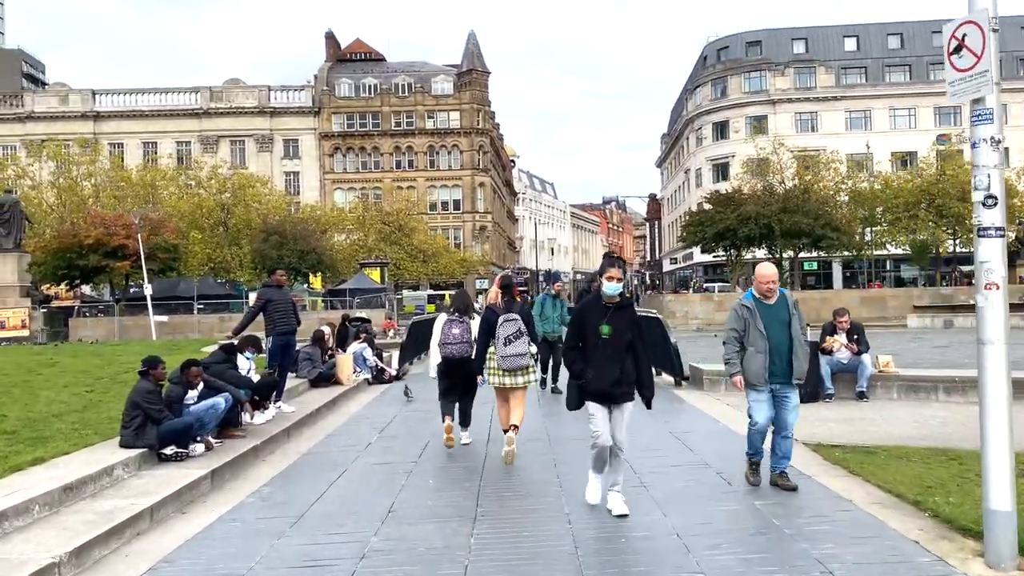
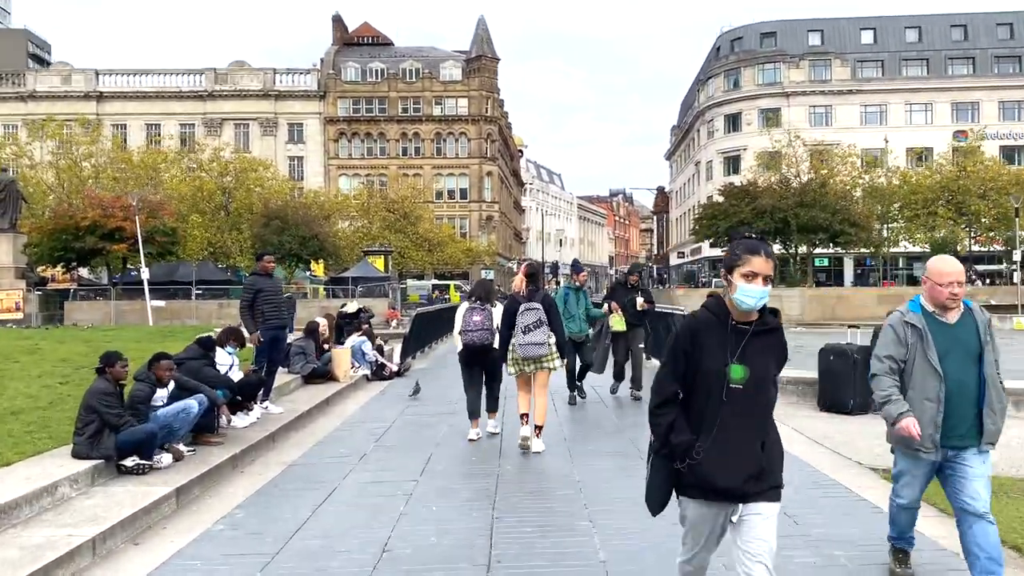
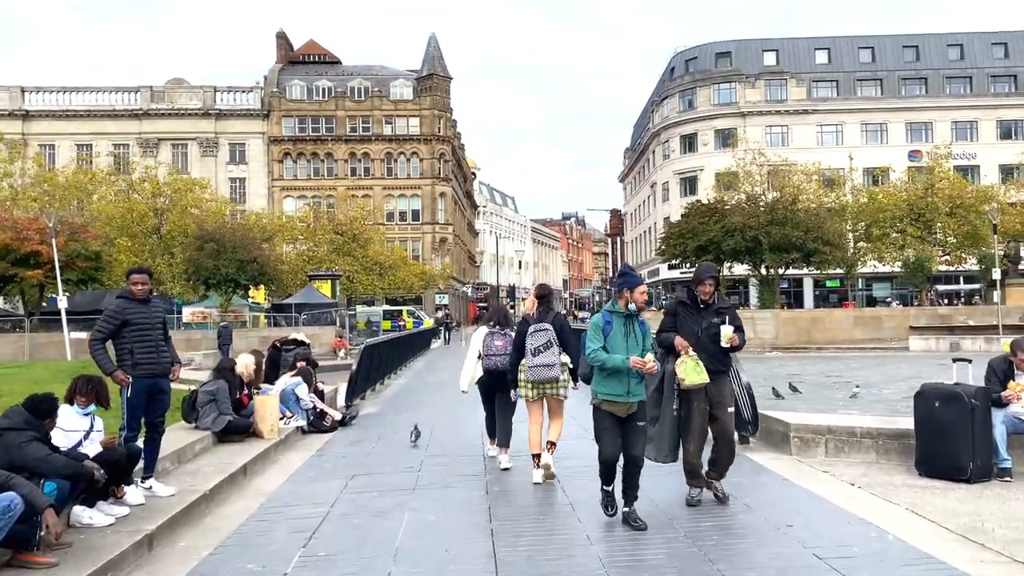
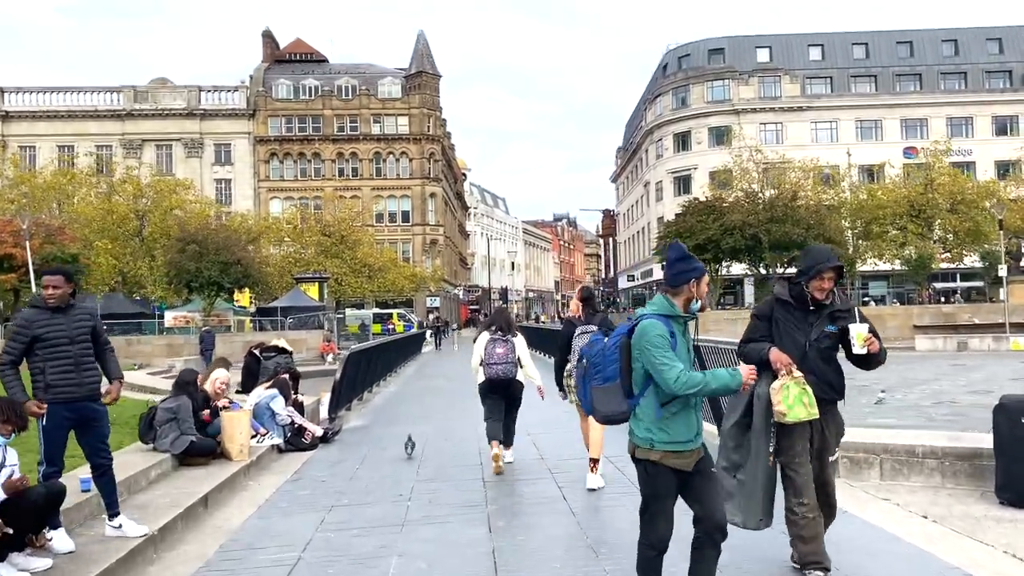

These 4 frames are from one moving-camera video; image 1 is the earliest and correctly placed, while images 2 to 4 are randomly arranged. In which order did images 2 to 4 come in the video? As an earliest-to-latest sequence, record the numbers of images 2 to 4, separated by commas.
2, 3, 4
